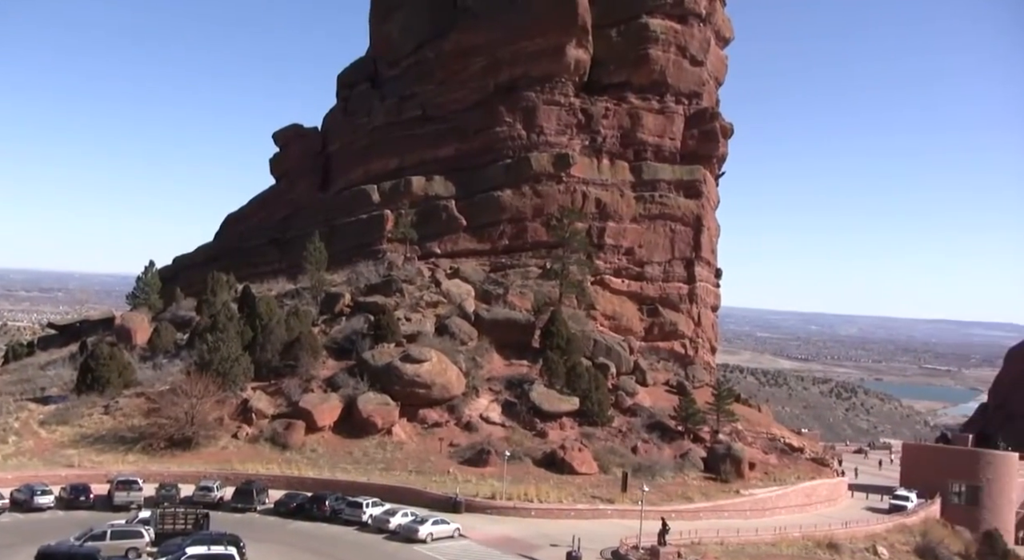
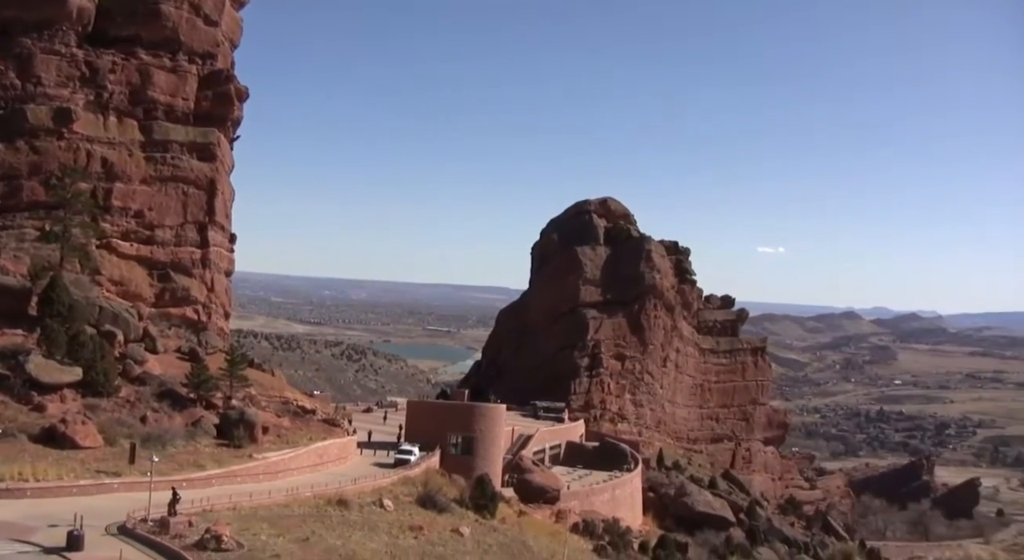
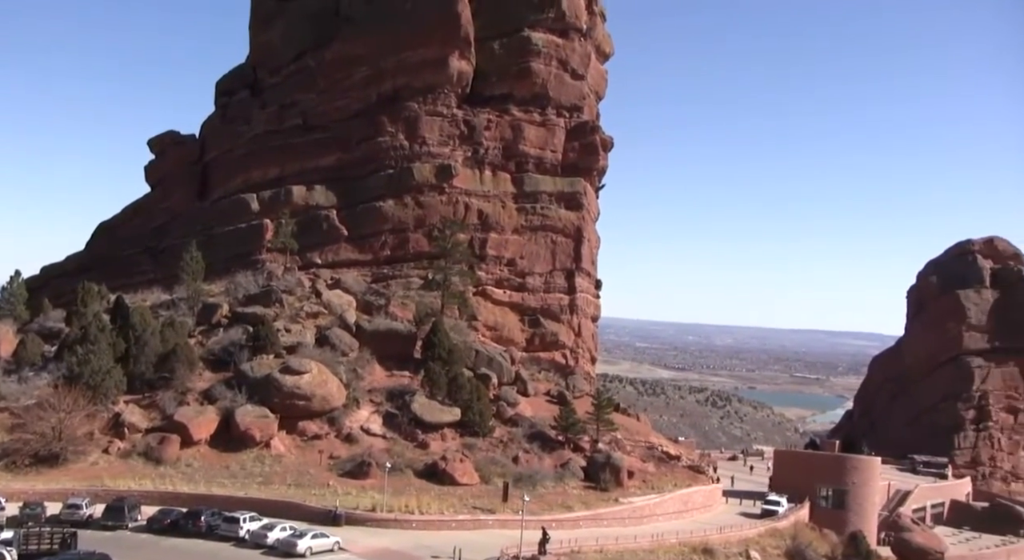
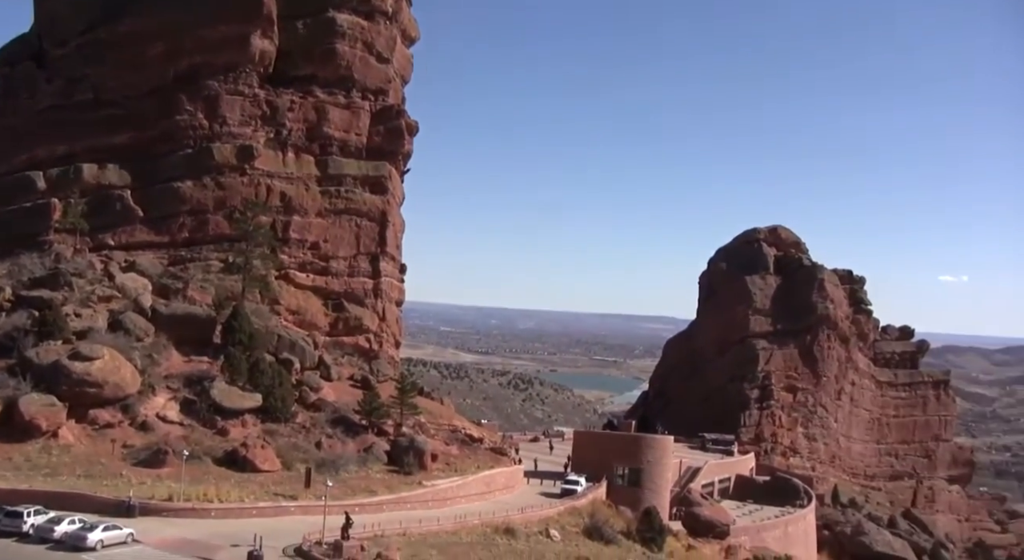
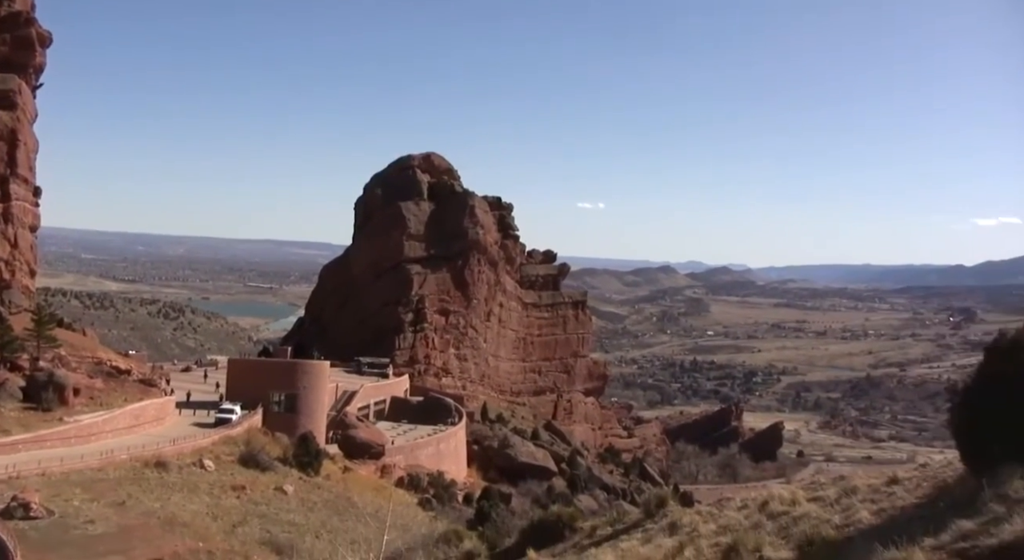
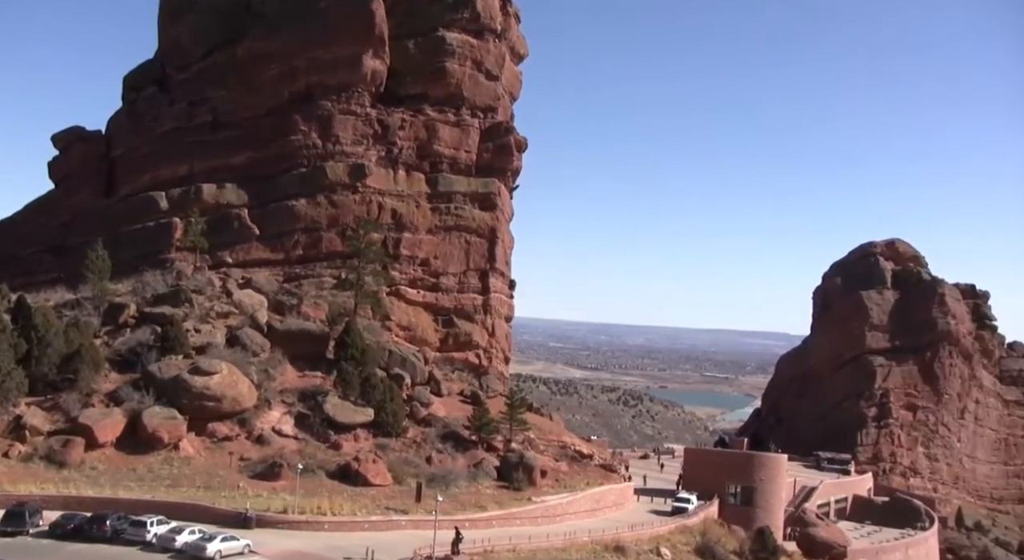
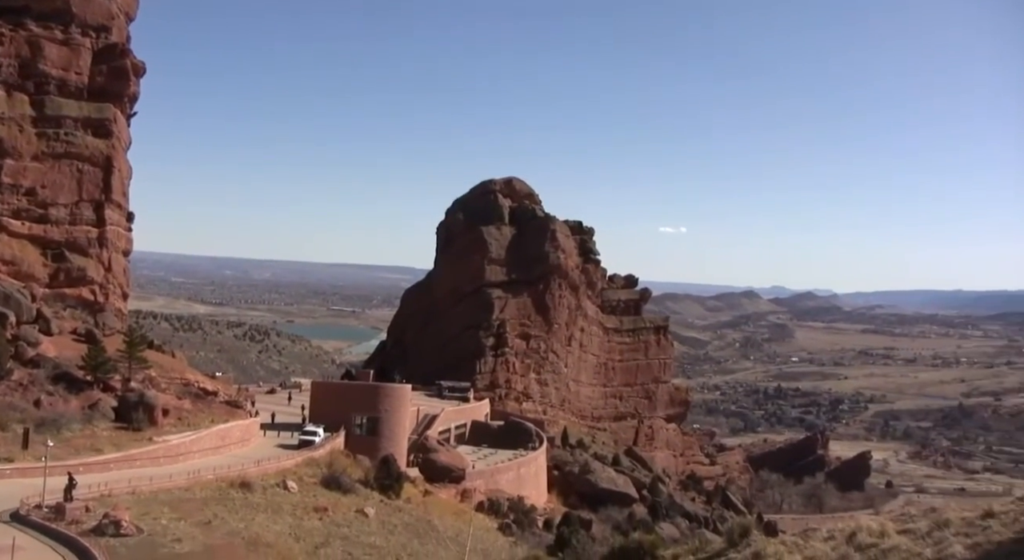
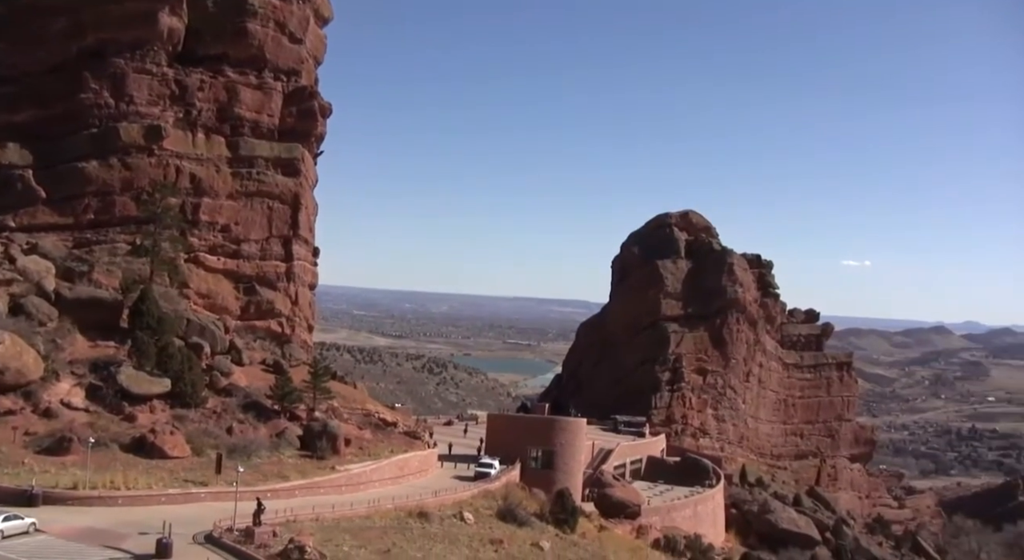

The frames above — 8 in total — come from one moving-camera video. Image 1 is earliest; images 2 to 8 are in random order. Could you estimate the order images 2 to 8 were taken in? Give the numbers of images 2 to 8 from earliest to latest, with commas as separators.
3, 6, 4, 8, 2, 7, 5
